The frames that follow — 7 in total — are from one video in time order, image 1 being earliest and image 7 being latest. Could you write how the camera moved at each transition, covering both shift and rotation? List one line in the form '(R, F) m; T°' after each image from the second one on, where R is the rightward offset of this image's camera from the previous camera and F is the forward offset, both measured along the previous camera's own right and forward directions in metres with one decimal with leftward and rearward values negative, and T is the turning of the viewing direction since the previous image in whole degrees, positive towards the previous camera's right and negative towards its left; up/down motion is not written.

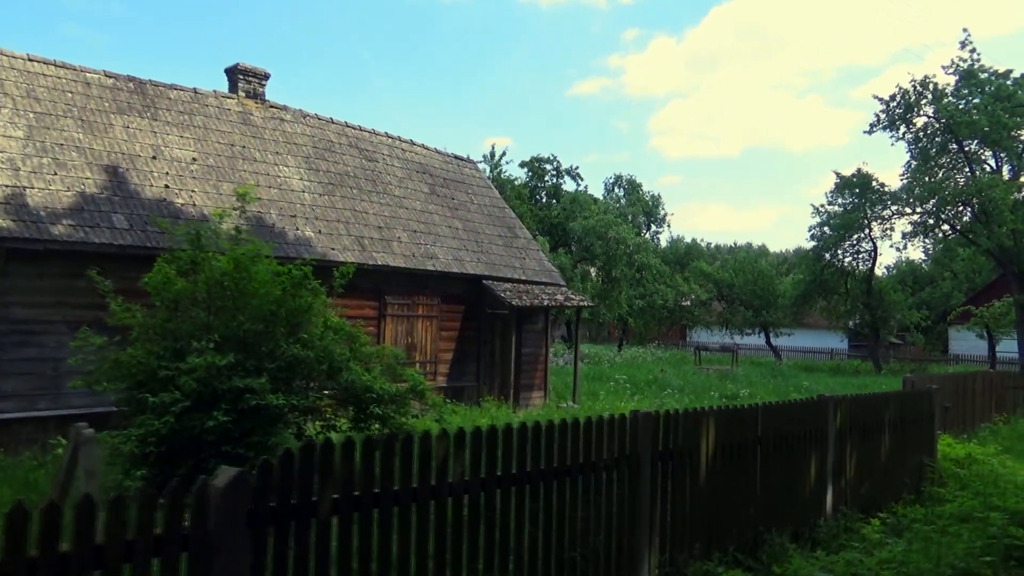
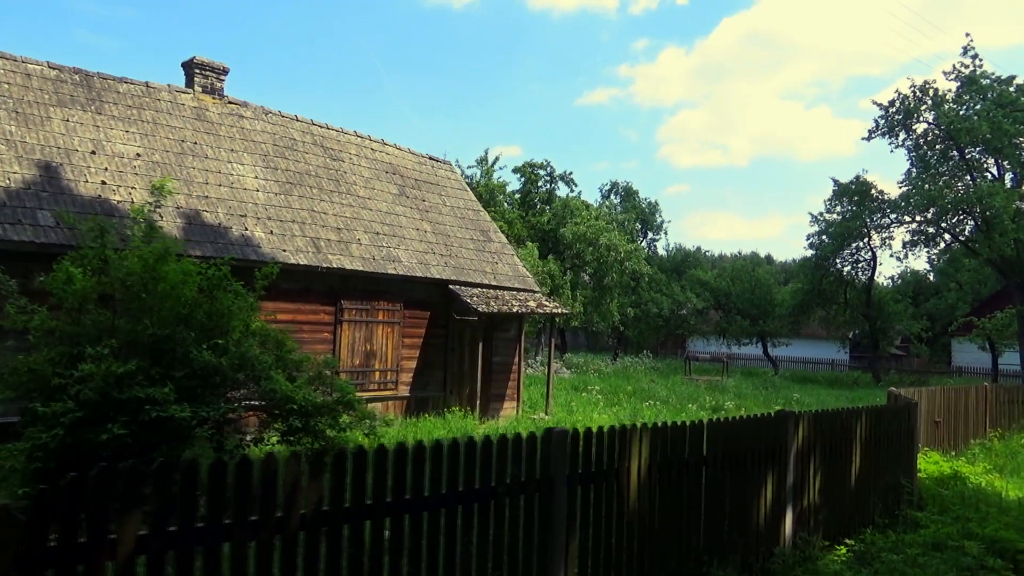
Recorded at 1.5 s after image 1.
(+0.8, +0.7) m; -1°
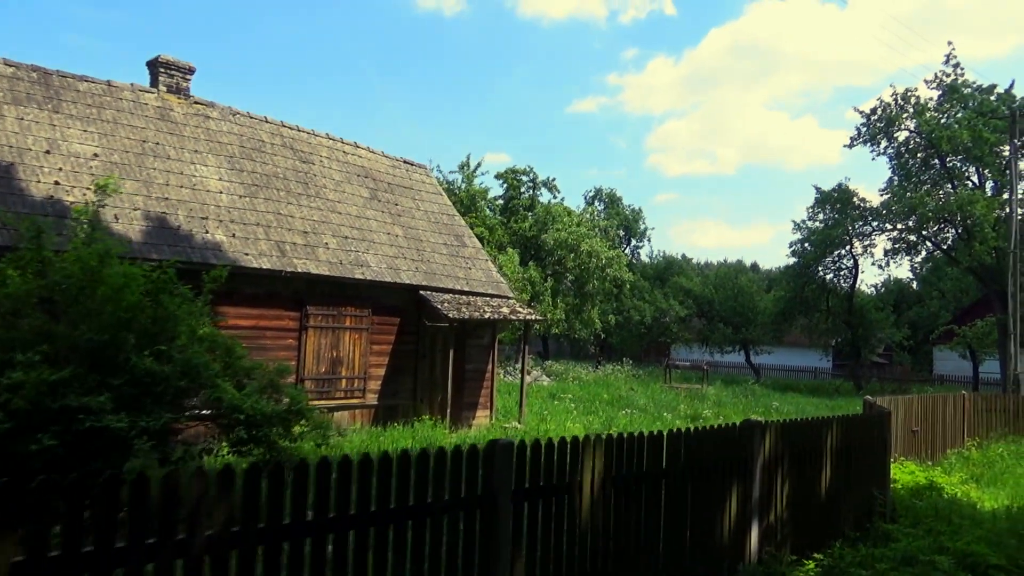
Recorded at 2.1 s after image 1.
(+0.3, +0.3) m; +1°
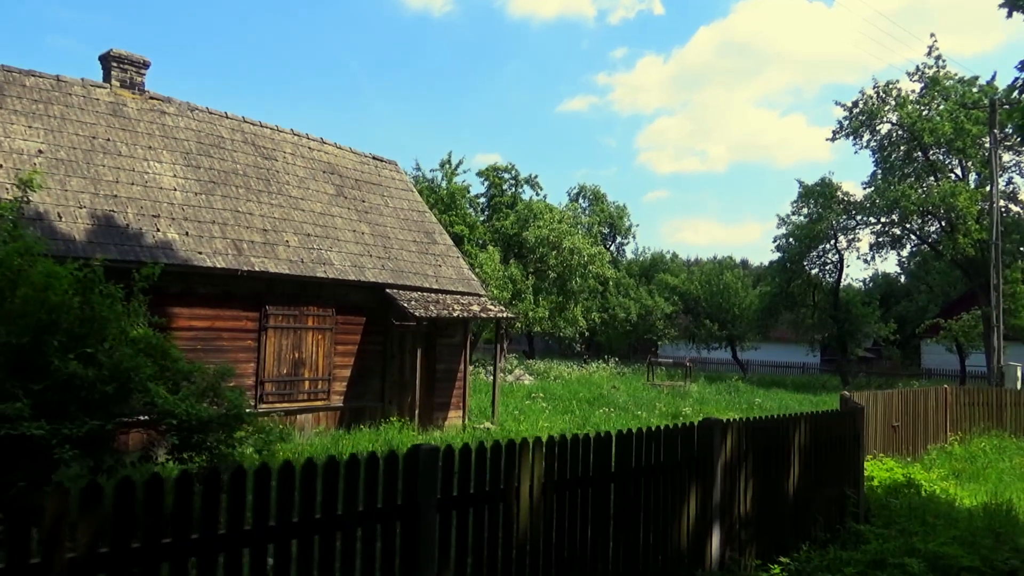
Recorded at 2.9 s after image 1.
(+0.5, +0.4) m; +1°
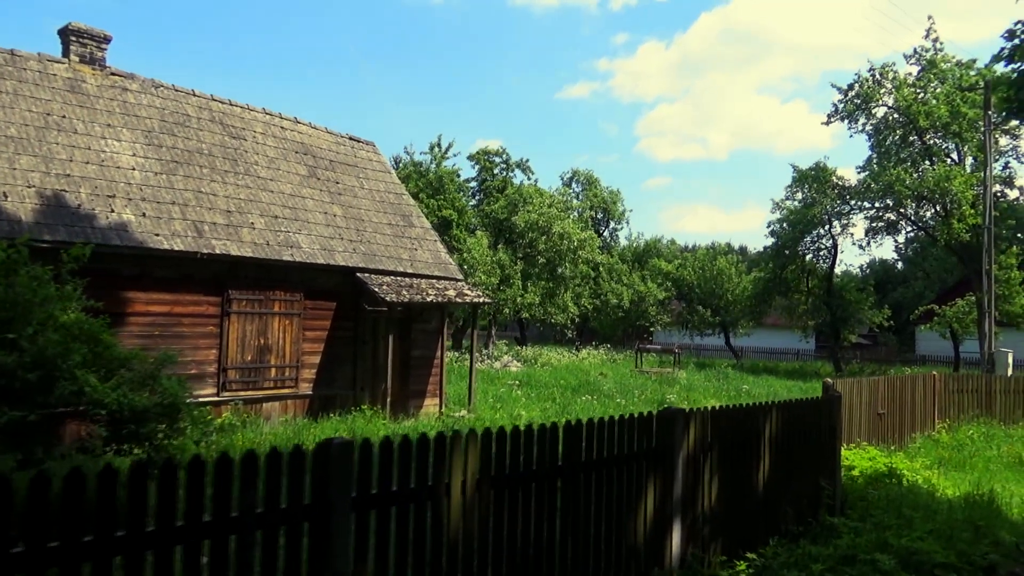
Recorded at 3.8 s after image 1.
(+0.5, +0.4) m; 0°
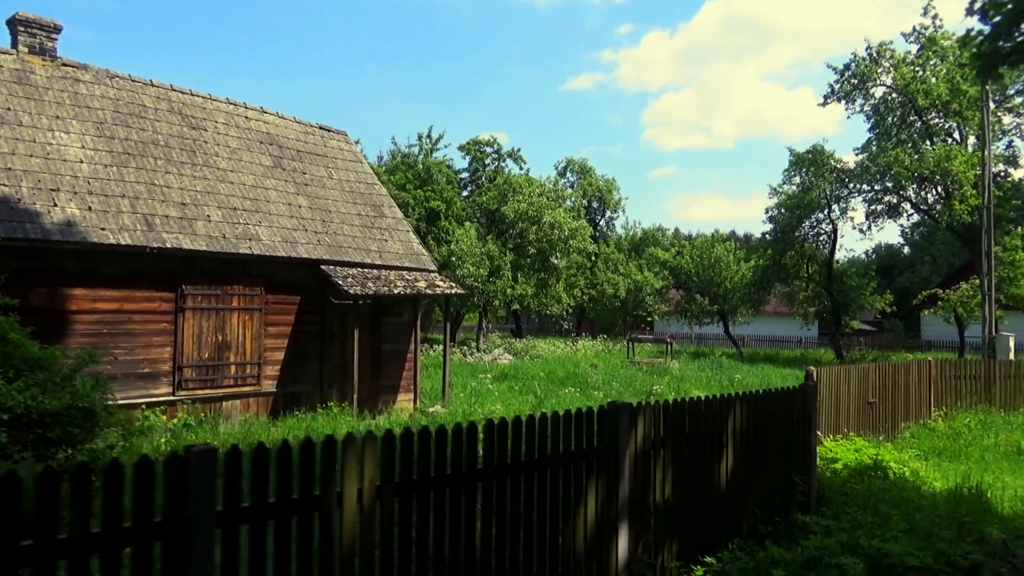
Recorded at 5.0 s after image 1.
(+0.7, +0.5) m; -1°
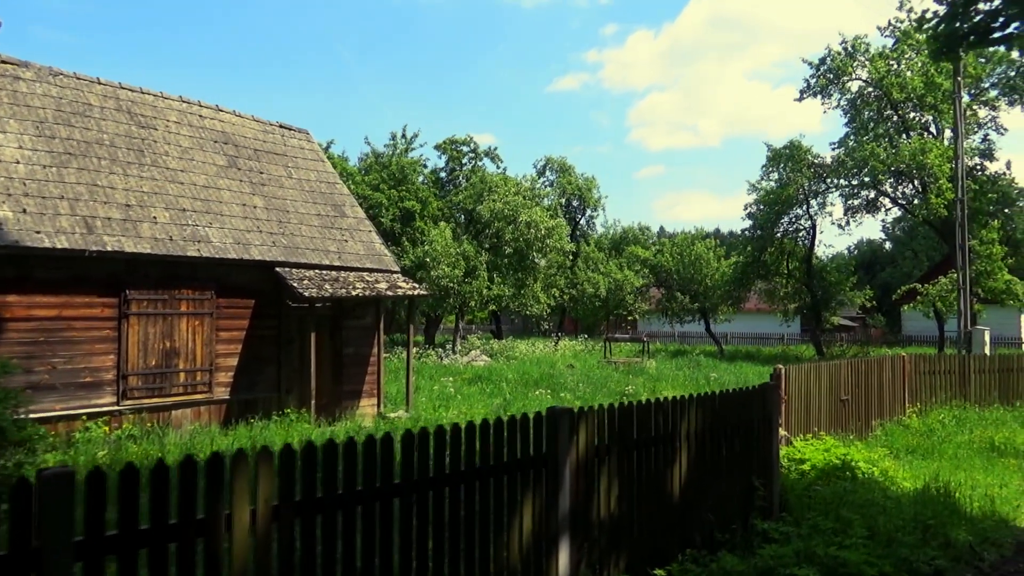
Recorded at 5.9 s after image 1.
(+0.5, +0.4) m; +1°
